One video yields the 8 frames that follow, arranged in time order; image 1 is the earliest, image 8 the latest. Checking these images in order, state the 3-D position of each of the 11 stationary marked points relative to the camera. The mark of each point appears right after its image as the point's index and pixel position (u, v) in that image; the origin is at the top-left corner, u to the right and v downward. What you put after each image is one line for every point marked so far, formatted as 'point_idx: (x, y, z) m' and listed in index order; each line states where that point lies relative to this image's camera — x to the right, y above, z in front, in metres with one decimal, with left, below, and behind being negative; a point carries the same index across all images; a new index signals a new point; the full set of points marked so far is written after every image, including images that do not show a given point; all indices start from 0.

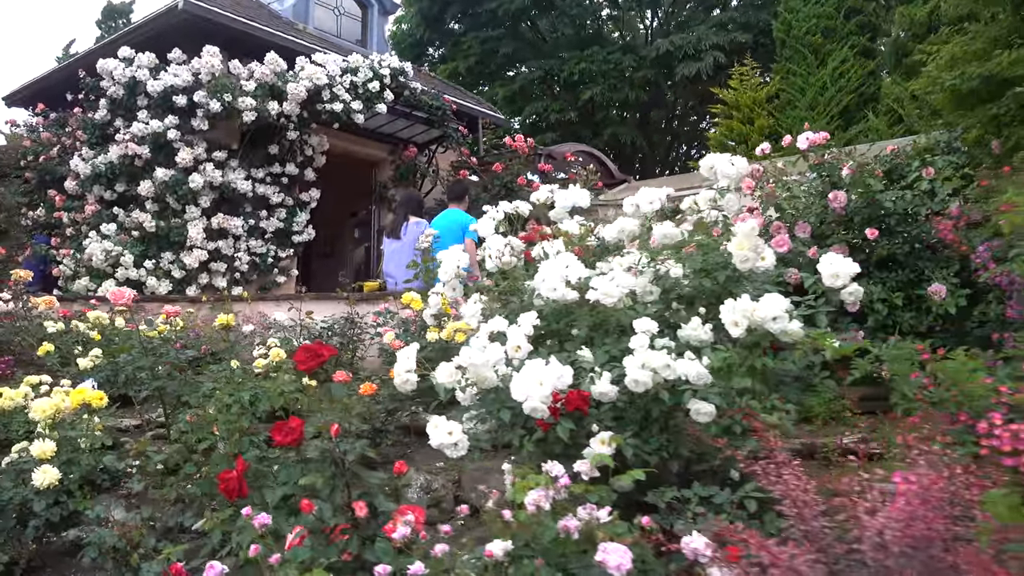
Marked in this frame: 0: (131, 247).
0: (-3.7, +0.4, +7.6) m
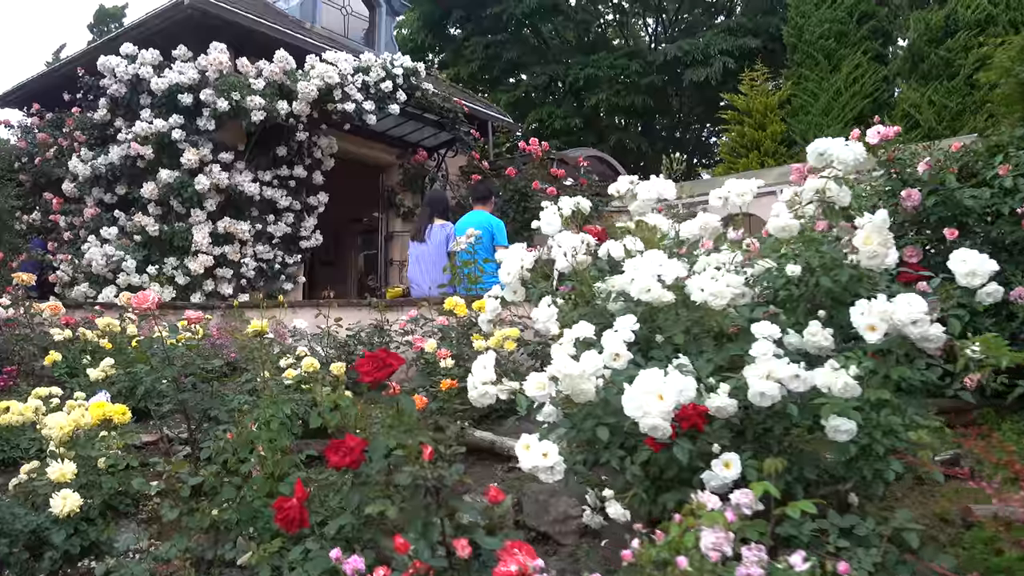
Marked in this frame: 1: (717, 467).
0: (-3.5, +0.3, +7.2) m
1: (+0.5, -0.4, +1.9) m
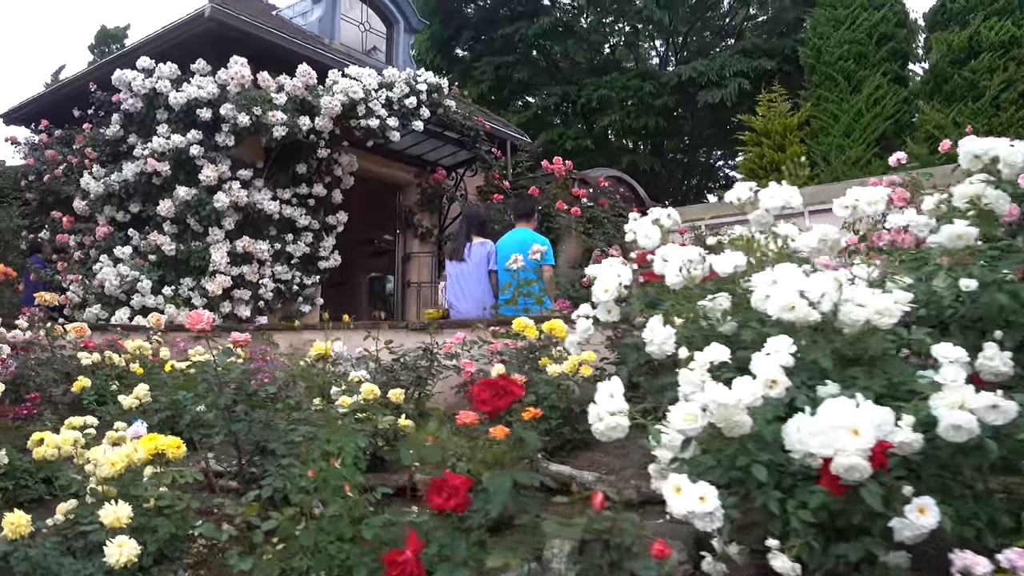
0: (-3.2, +0.1, +6.9) m
1: (+0.8, -0.5, +1.6) m
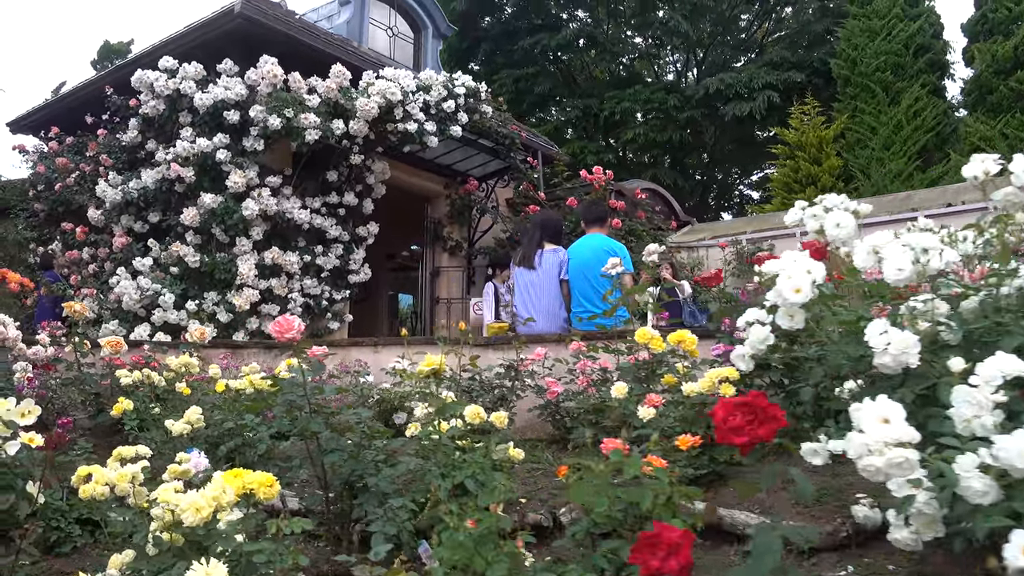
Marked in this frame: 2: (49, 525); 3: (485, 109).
0: (-2.8, 0.0, +6.4) m
1: (+1.3, -0.4, +1.1) m
2: (-1.6, -0.8, +2.7) m
3: (-0.3, +1.8, +7.7) m
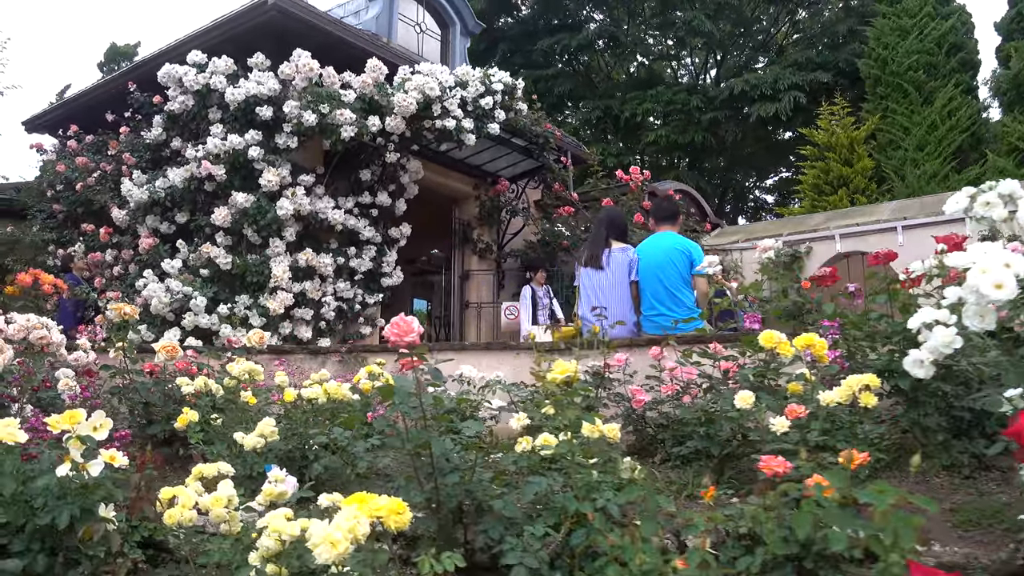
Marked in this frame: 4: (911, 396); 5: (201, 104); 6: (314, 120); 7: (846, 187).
0: (-2.5, 0.0, +6.1) m
1: (+1.7, -0.4, +0.9) m
2: (-1.2, -0.8, +2.4) m
3: (+0.1, +1.7, +7.5) m
4: (+1.4, -0.4, +2.7) m
5: (-2.6, +1.5, +6.5) m
6: (-1.6, +1.3, +6.2) m
7: (+4.6, +1.4, +10.8) m
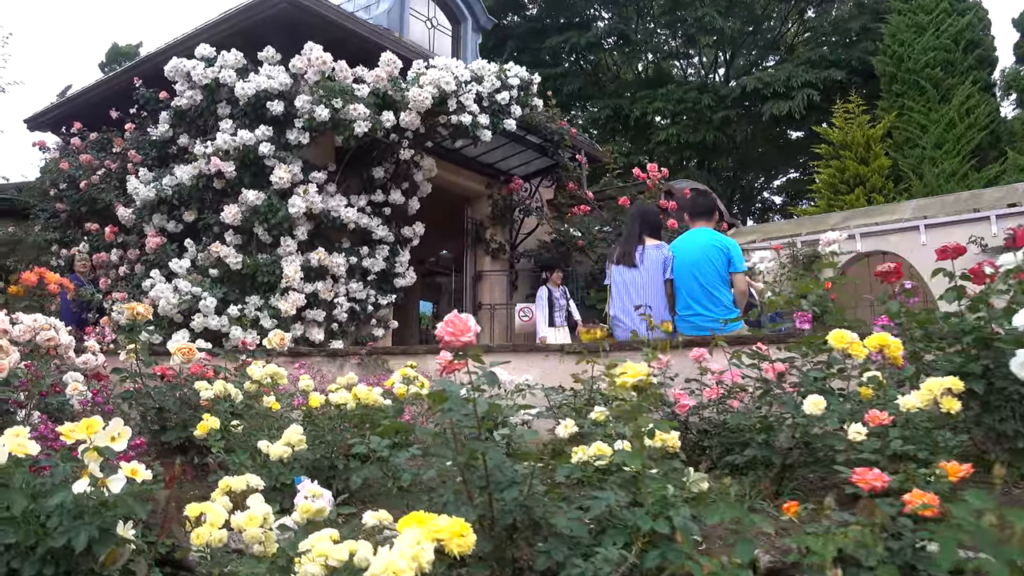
0: (-2.3, 0.0, +5.9) m
1: (+1.8, -0.4, +0.7) m
2: (-1.1, -0.8, +2.2) m
3: (+0.2, +1.7, +7.3) m
4: (+1.5, -0.4, +2.5) m
5: (-2.5, +1.5, +6.3) m
6: (-1.4, +1.3, +6.1) m
7: (+4.7, +1.4, +10.6) m
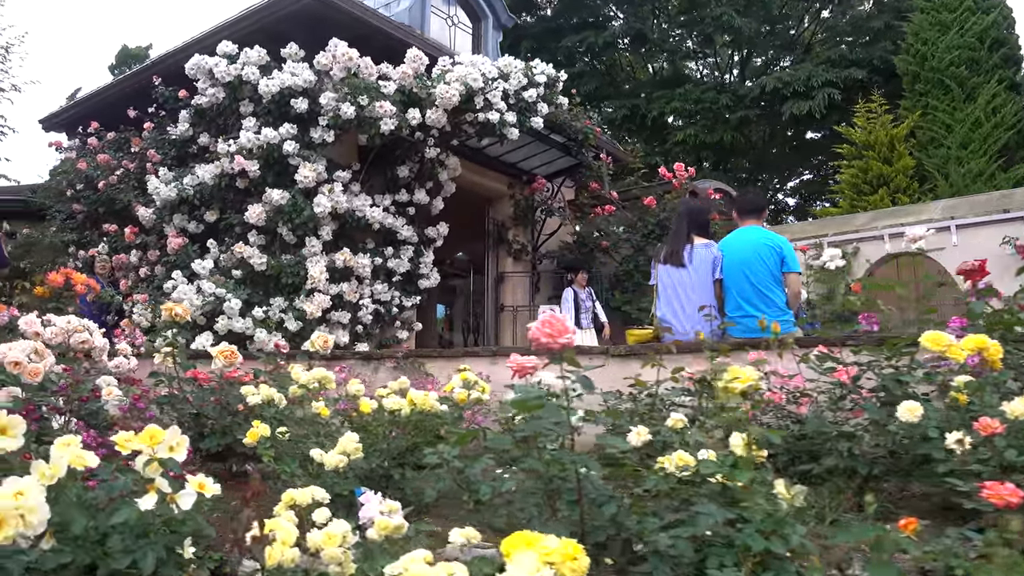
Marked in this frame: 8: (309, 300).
0: (-2.1, 0.0, +5.8) m
1: (+2.0, -0.4, +0.5) m
2: (-0.8, -0.8, +2.0) m
3: (+0.5, +1.7, +7.1) m
4: (+1.7, -0.4, +2.4) m
5: (-2.2, +1.5, +6.2) m
6: (-1.2, +1.3, +5.9) m
7: (+5.0, +1.3, +10.4) m
8: (-1.5, -0.1, +5.8) m
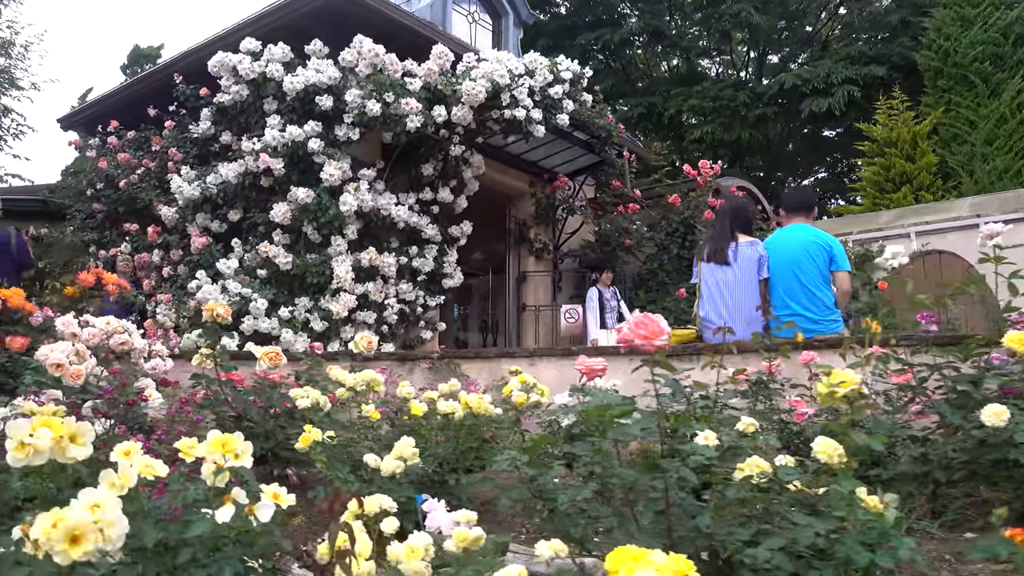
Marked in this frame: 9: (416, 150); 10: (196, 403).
0: (-1.9, 0.0, +5.7) m
1: (+2.2, -0.4, +0.4) m
2: (-0.7, -0.8, +1.9) m
3: (+0.7, +1.7, +7.0) m
4: (+1.9, -0.3, +2.3) m
5: (-2.0, +1.5, +6.1) m
6: (-1.0, +1.3, +5.8) m
7: (+5.2, +1.4, +10.3) m
8: (-1.3, -0.1, +5.7) m
9: (-0.8, +1.2, +6.5) m
10: (-1.2, -0.4, +3.0) m
